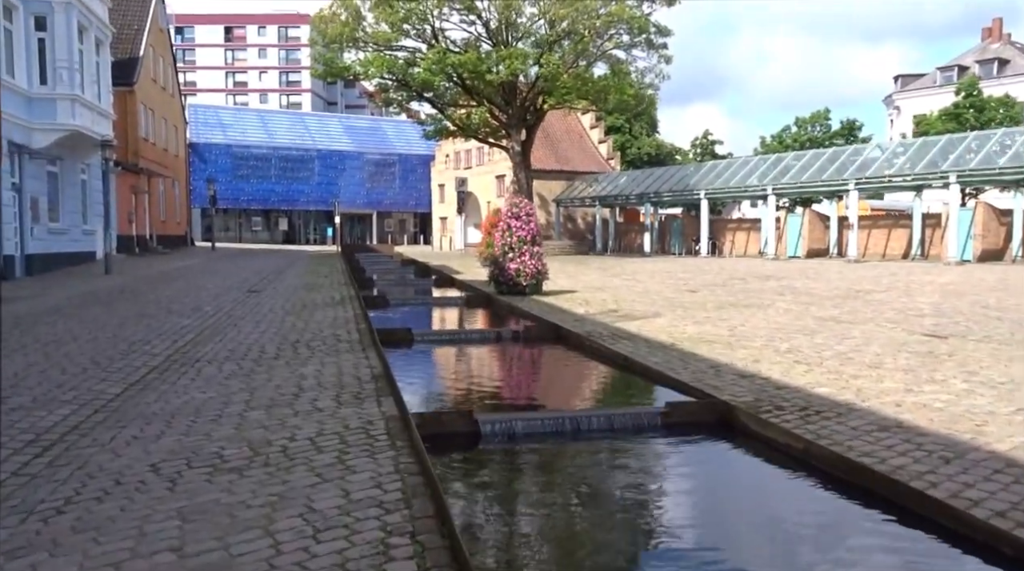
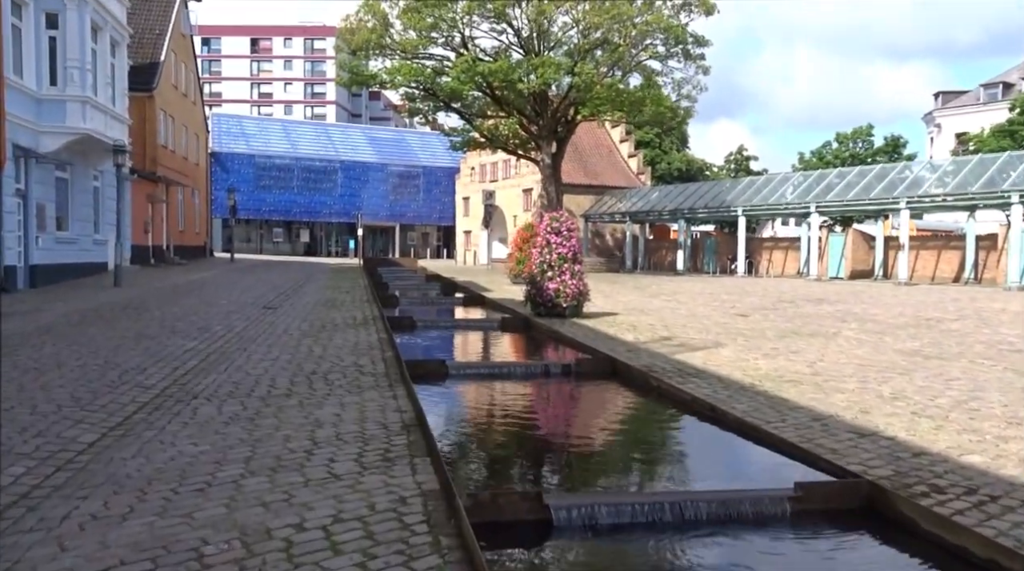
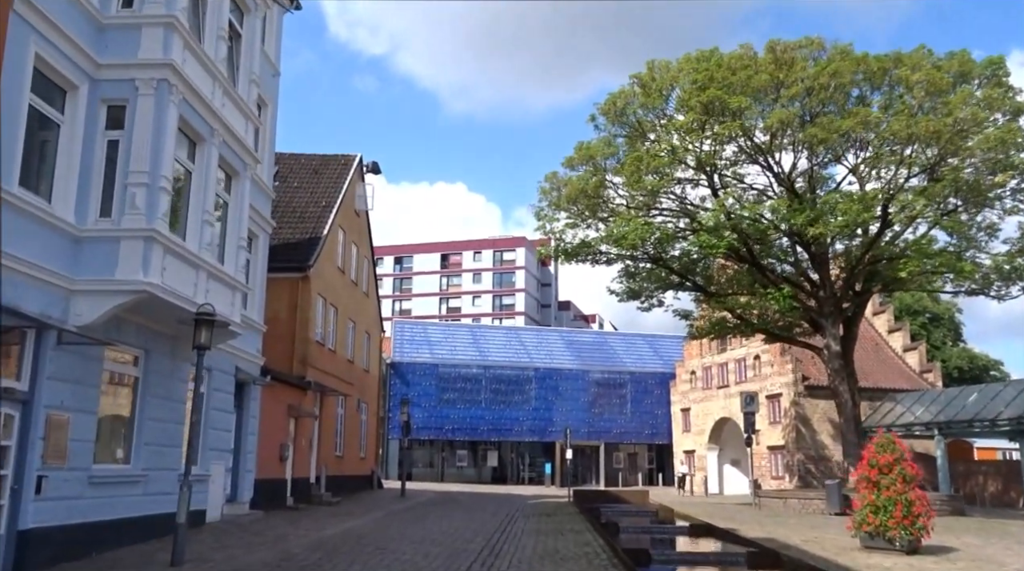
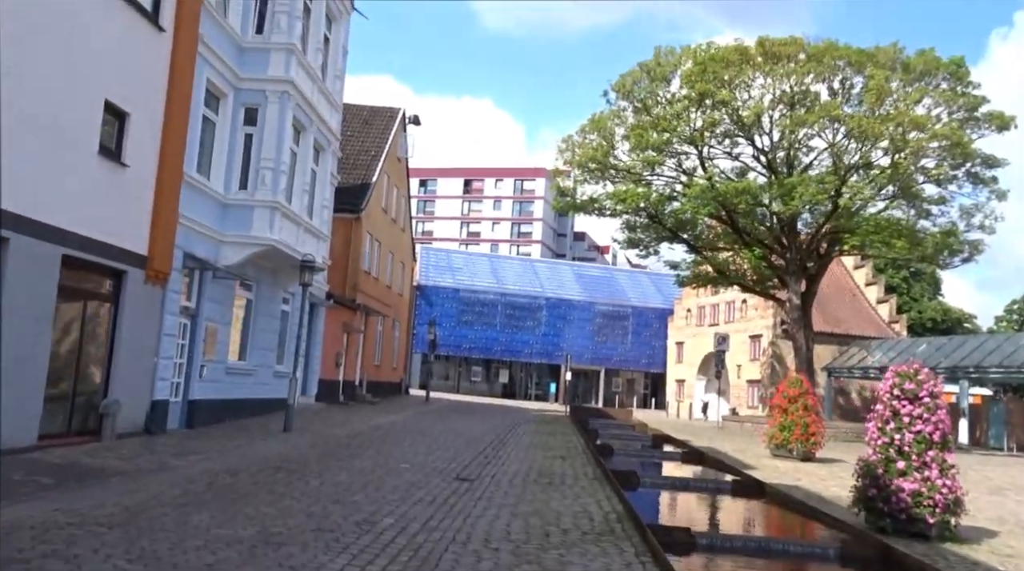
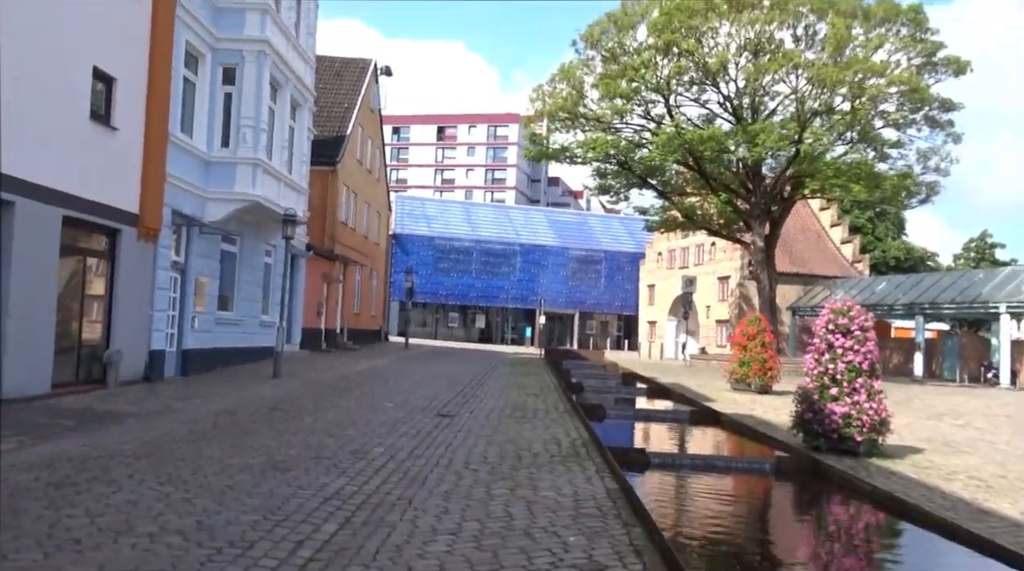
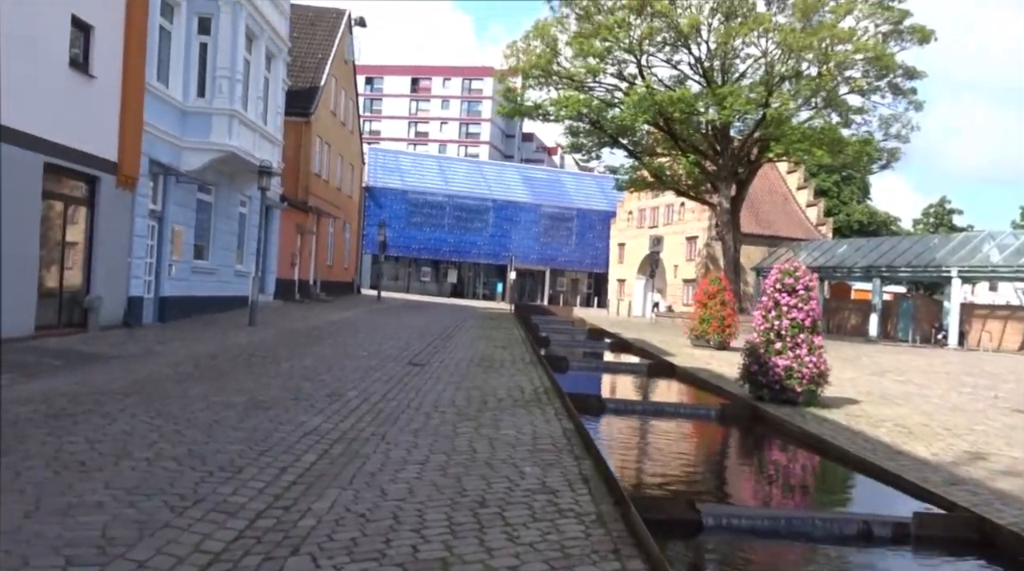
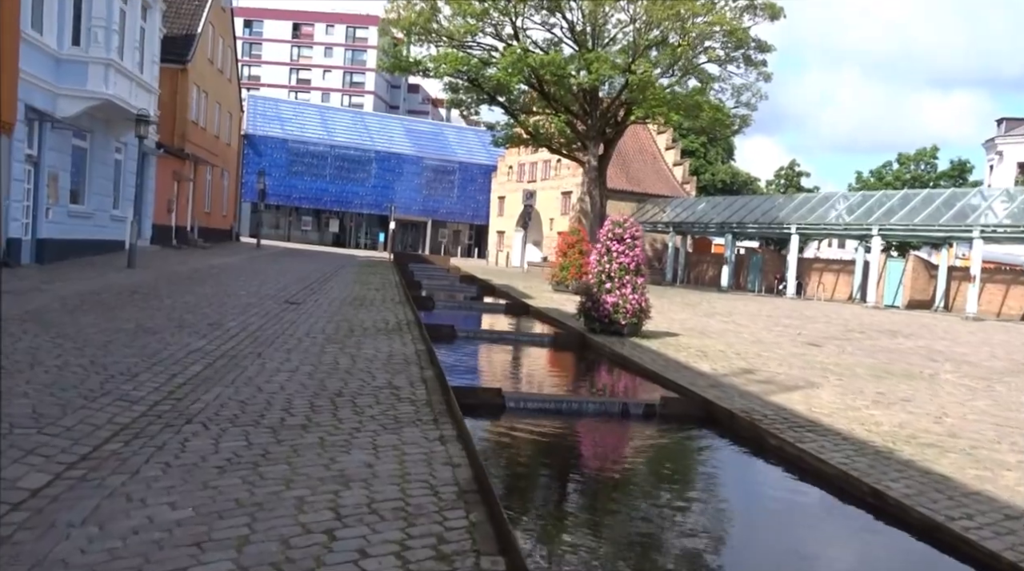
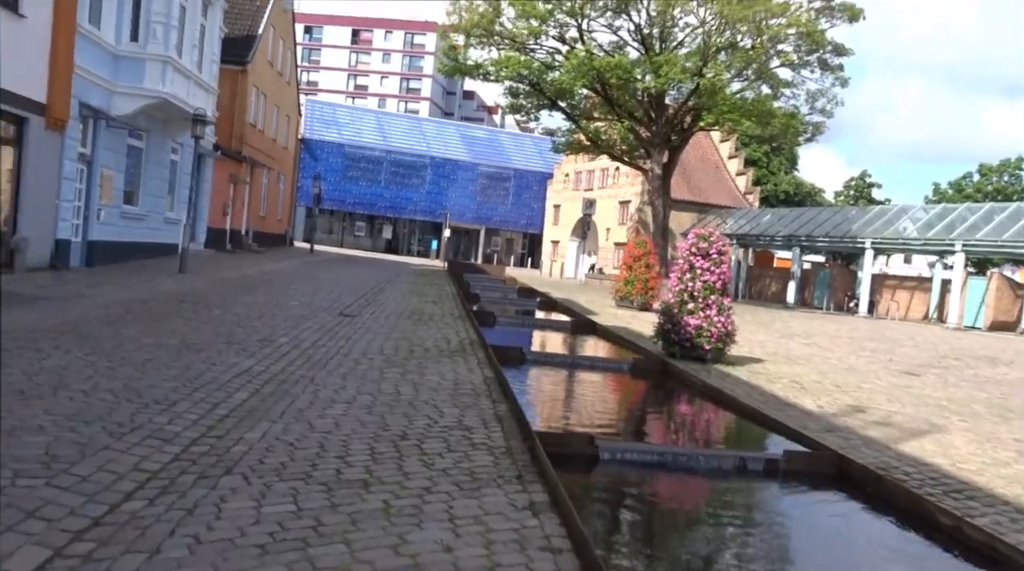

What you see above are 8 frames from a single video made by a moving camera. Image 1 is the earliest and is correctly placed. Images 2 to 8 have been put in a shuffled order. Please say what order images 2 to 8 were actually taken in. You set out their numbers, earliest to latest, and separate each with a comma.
2, 7, 8, 6, 5, 4, 3
